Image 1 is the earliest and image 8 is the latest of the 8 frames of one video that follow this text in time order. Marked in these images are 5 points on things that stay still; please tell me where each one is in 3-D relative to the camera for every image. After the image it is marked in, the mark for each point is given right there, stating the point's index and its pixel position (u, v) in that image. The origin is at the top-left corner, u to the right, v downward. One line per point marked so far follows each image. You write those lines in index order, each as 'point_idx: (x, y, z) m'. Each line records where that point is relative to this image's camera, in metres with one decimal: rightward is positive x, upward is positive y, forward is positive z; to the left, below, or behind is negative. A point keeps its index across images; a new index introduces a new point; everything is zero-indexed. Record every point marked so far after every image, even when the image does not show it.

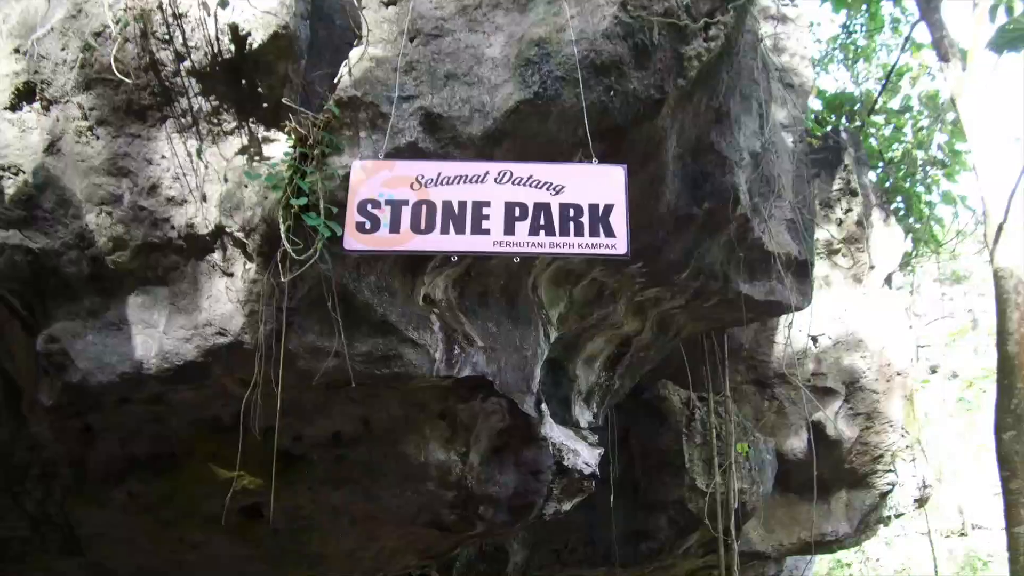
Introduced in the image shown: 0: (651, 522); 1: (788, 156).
0: (+0.6, -1.0, +3.5) m
1: (+1.0, +0.5, +3.1) m
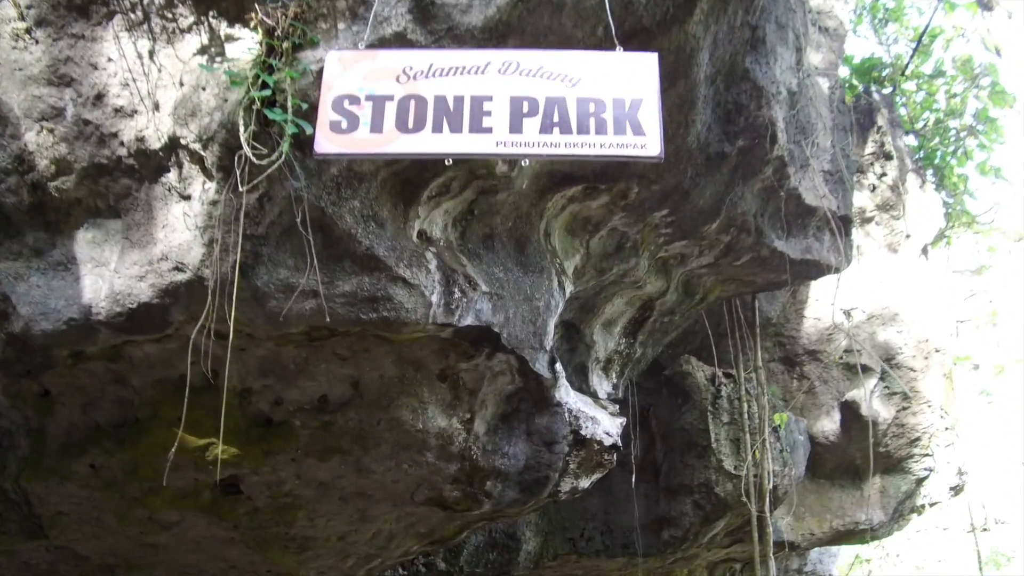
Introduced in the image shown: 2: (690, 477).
0: (+0.6, -0.8, +3.2) m
1: (+1.1, +0.6, +2.8) m
2: (+0.7, -0.7, +3.1) m
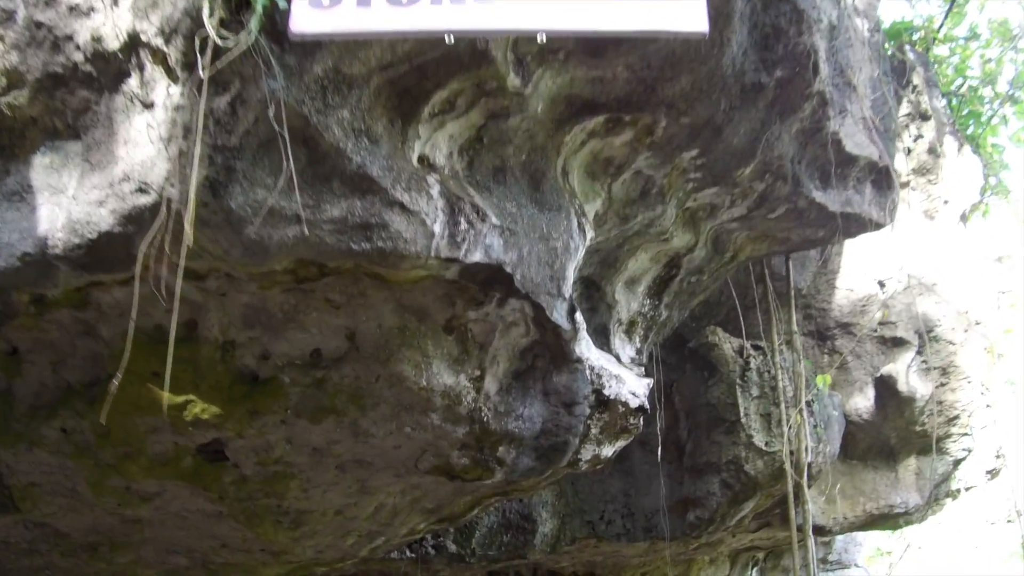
0: (+0.7, -0.7, +3.0) m
1: (+1.1, +0.8, +2.6) m
2: (+0.7, -0.6, +2.9) m
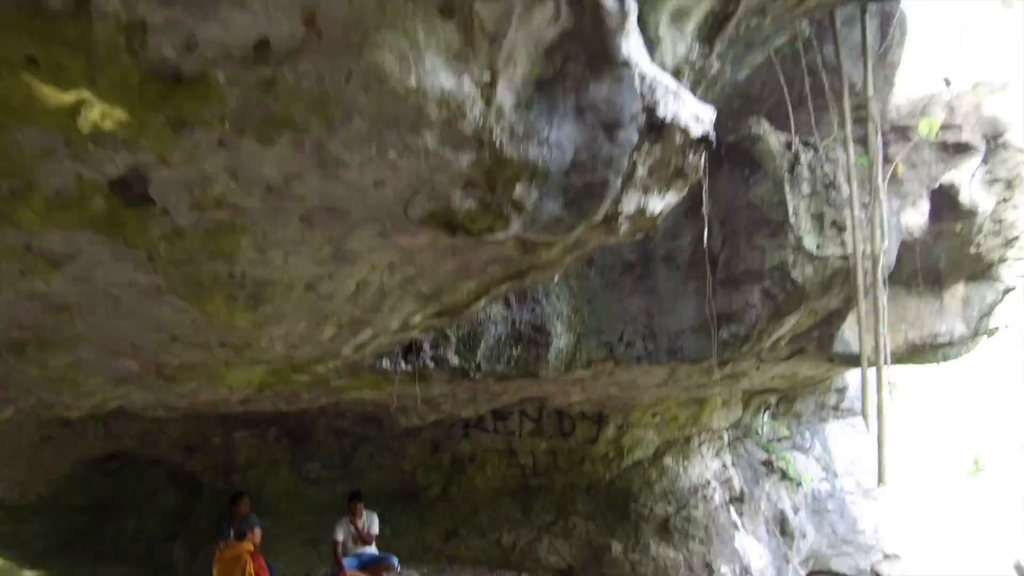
0: (+0.7, -0.5, +2.8) m
1: (+1.2, +0.9, +2.4) m
2: (+0.8, -0.4, +2.7) m
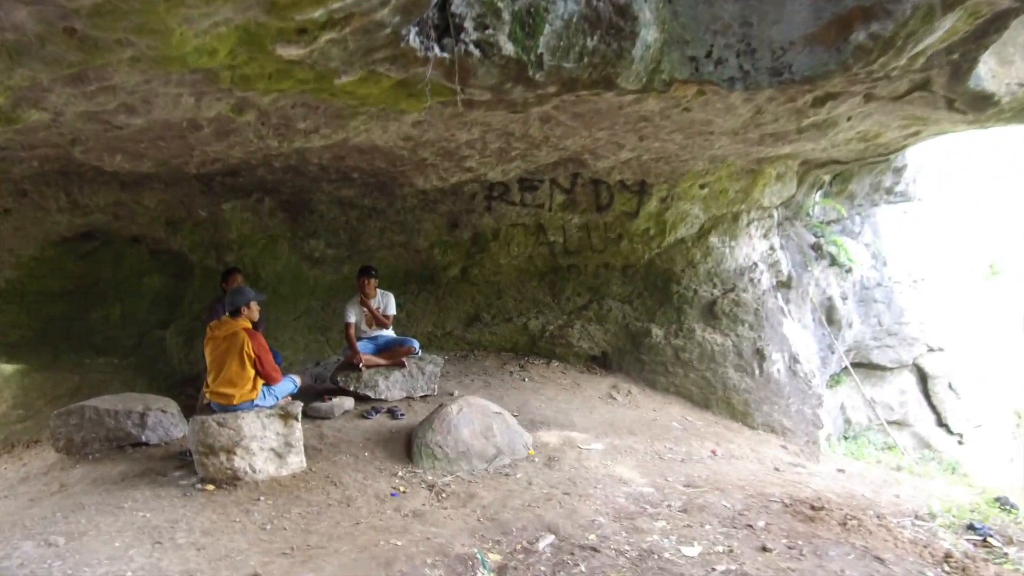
0: (+0.7, -0.2, +2.4) m
1: (+1.2, +1.2, +1.9) m
2: (+0.8, -0.1, +2.3) m
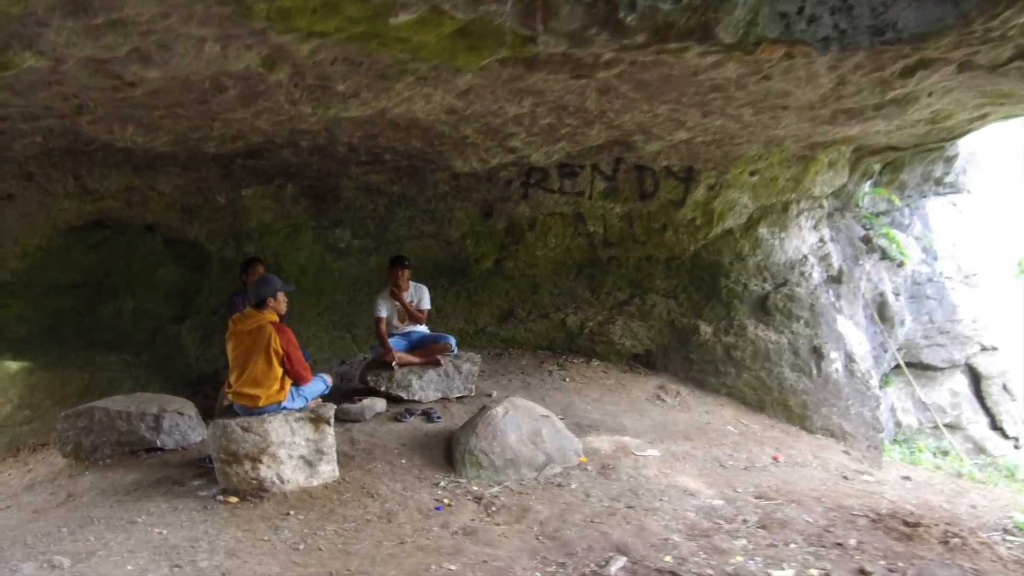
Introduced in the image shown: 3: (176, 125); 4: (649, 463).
0: (+0.9, -0.2, +1.9) m
1: (+1.4, +1.2, +1.4) m
2: (+1.0, -0.1, +1.9) m
3: (-1.4, +0.7, +3.5) m
4: (+0.7, -0.9, +4.2) m
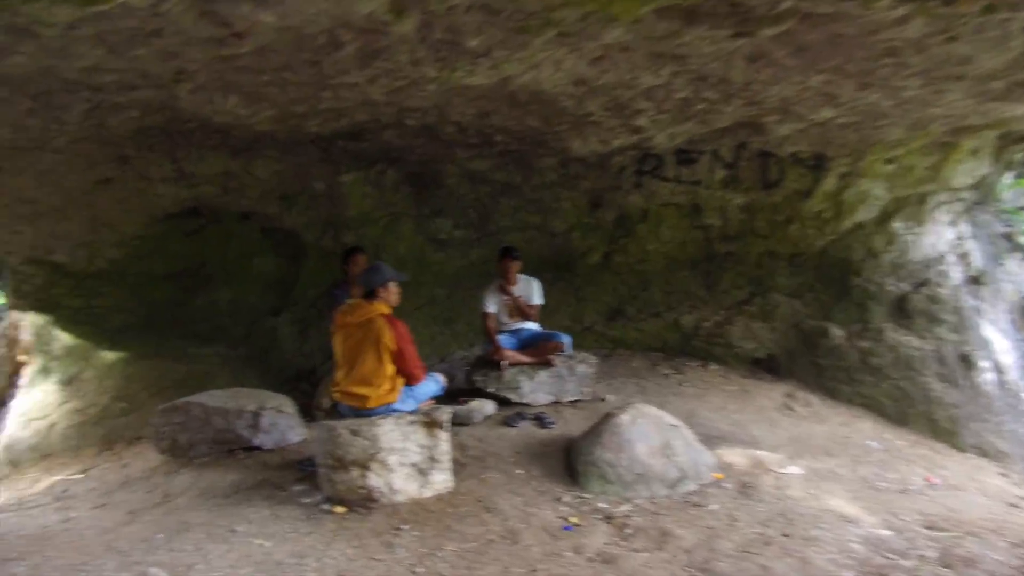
0: (+1.3, -0.2, +1.4) m
1: (+1.8, +1.2, +0.9) m
2: (+1.3, -0.1, +1.4) m
3: (-0.9, +0.7, +3.2) m
4: (+1.3, -0.9, +3.7) m
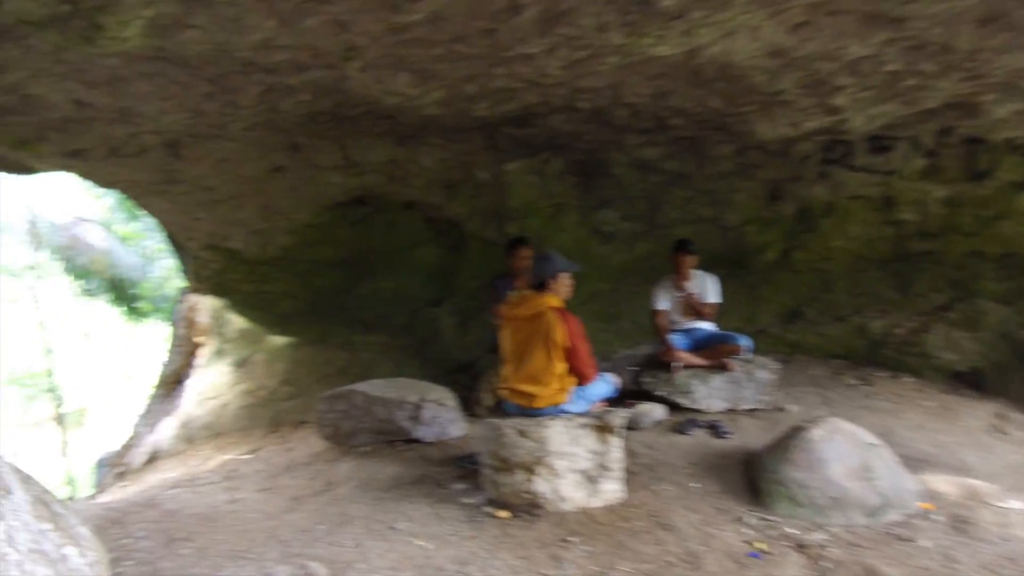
0: (+1.6, -0.2, +0.9) m
1: (+2.0, +1.2, +0.3) m
2: (+1.6, -0.1, +0.9) m
3: (-0.2, +0.8, +3.0) m
4: (+1.9, -0.9, +3.2) m
